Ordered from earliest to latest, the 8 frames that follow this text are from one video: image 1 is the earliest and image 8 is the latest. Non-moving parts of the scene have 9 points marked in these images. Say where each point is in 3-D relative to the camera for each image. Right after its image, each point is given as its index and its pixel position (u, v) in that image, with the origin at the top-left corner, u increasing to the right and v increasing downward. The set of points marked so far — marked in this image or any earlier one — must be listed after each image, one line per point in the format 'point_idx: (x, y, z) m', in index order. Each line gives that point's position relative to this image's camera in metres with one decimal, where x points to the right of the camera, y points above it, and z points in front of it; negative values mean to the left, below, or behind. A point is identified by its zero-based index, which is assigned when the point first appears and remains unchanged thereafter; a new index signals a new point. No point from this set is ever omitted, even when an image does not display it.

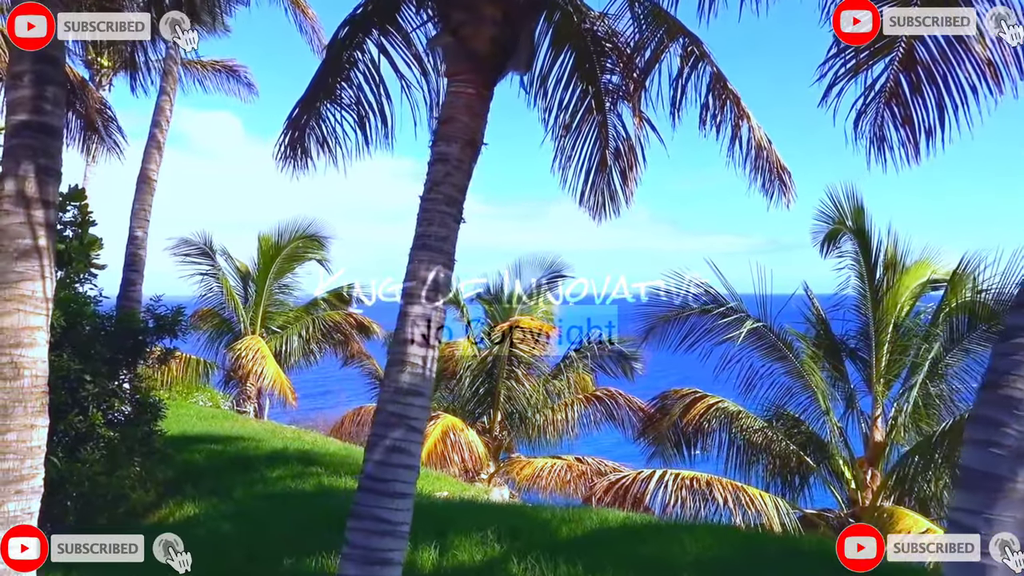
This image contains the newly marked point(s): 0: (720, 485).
0: (+2.5, -2.3, +9.7) m
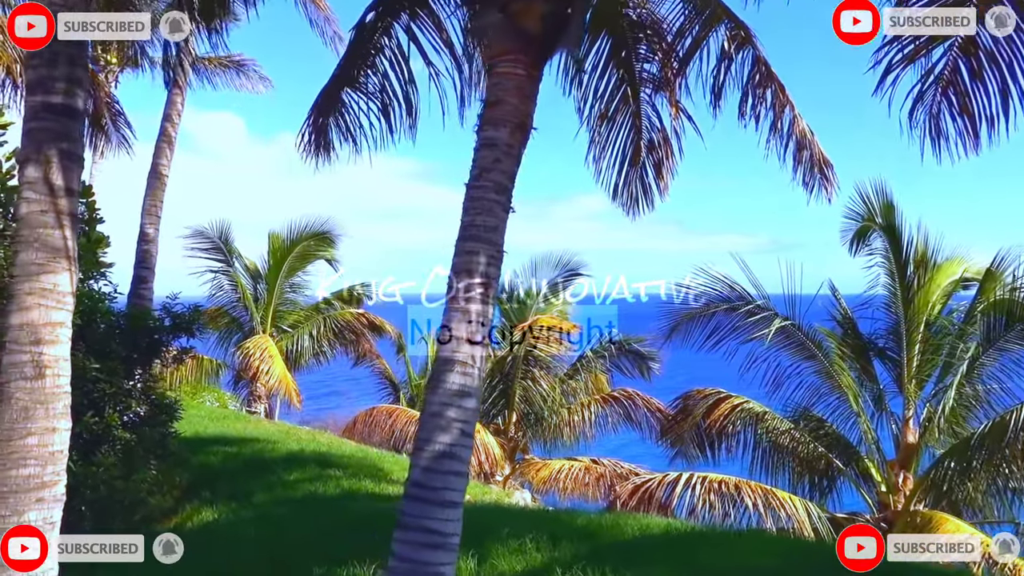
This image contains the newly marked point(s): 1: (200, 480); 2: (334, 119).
0: (+2.7, -2.3, +9.5) m
1: (-3.1, -1.9, +8.2) m
2: (-1.3, +1.4, +6.9) m
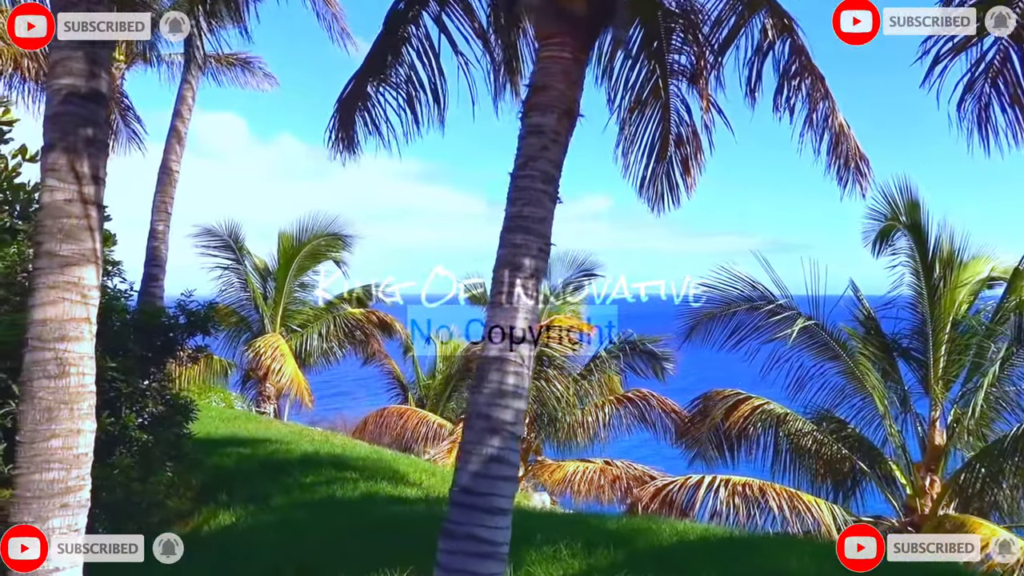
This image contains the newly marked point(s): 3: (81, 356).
0: (+2.9, -2.3, +9.3) m
1: (-2.9, -1.9, +8.0) m
2: (-1.1, +1.4, +6.7) m
3: (-1.8, -0.3, +3.5) m
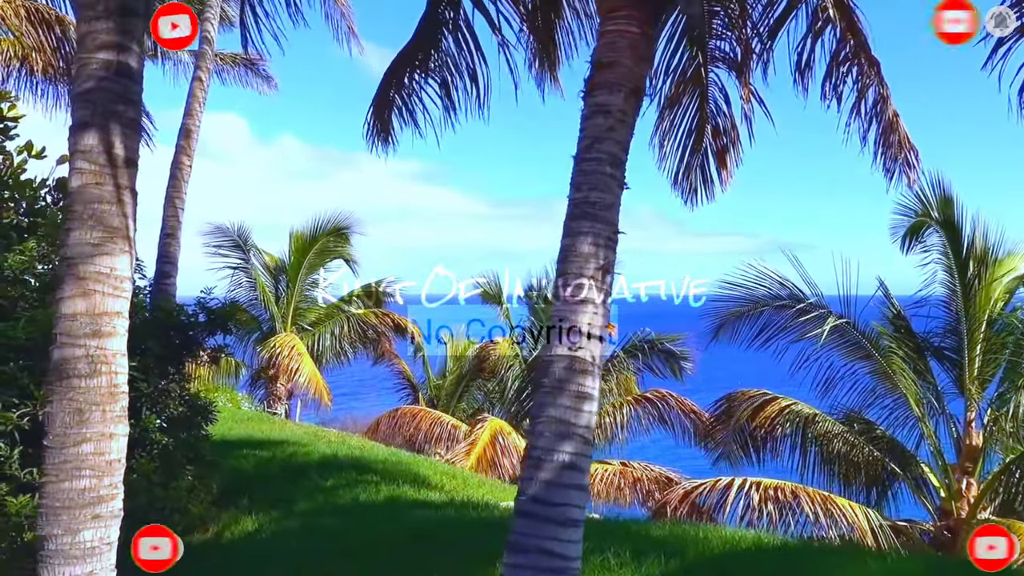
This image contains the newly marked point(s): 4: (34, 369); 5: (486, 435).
0: (+3.2, -2.3, +9.0) m
1: (-2.6, -1.8, +7.7) m
2: (-0.8, +1.4, +6.5) m
3: (-1.6, -0.3, +3.2) m
4: (-3.1, -0.5, +5.3) m
5: (-0.4, -2.1, +11.8) m
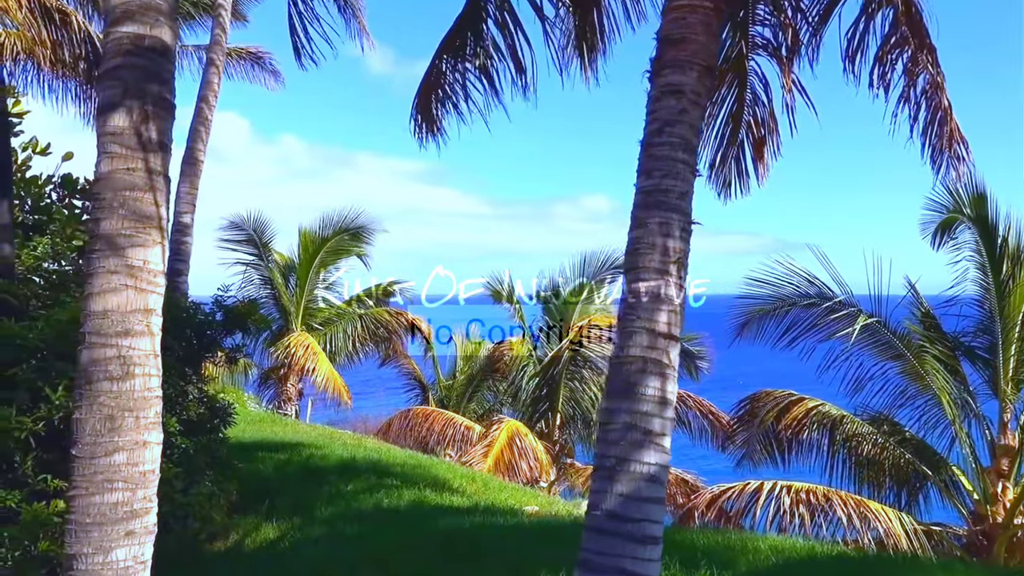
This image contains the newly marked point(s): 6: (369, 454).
0: (+3.5, -2.2, +8.7) m
1: (-2.3, -1.8, +7.5) m
2: (-0.6, +1.4, +6.2) m
3: (-1.3, -0.2, +3.0) m
4: (-2.8, -0.5, +5.1) m
5: (-0.1, -2.1, +11.5) m
6: (-1.7, -1.9, +9.5) m
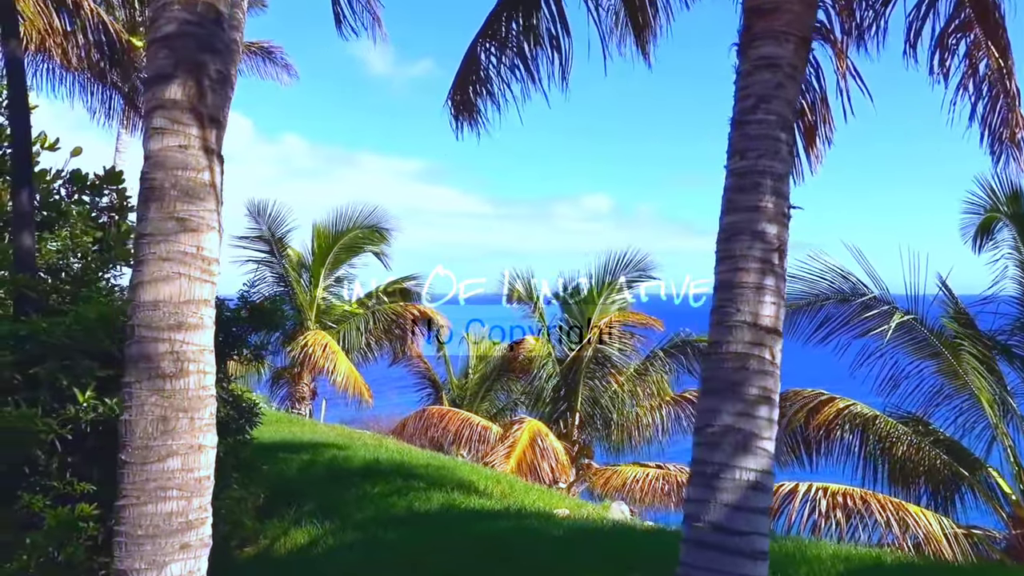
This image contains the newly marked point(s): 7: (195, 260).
0: (+3.7, -2.2, +8.5) m
1: (-2.0, -1.8, +7.2) m
2: (-0.3, +1.5, +5.9) m
3: (-1.0, -0.2, +2.7) m
4: (-2.5, -0.5, +4.8) m
5: (+0.2, -2.0, +11.3) m
6: (-1.4, -1.9, +9.2) m
7: (-1.0, +0.1, +2.7) m
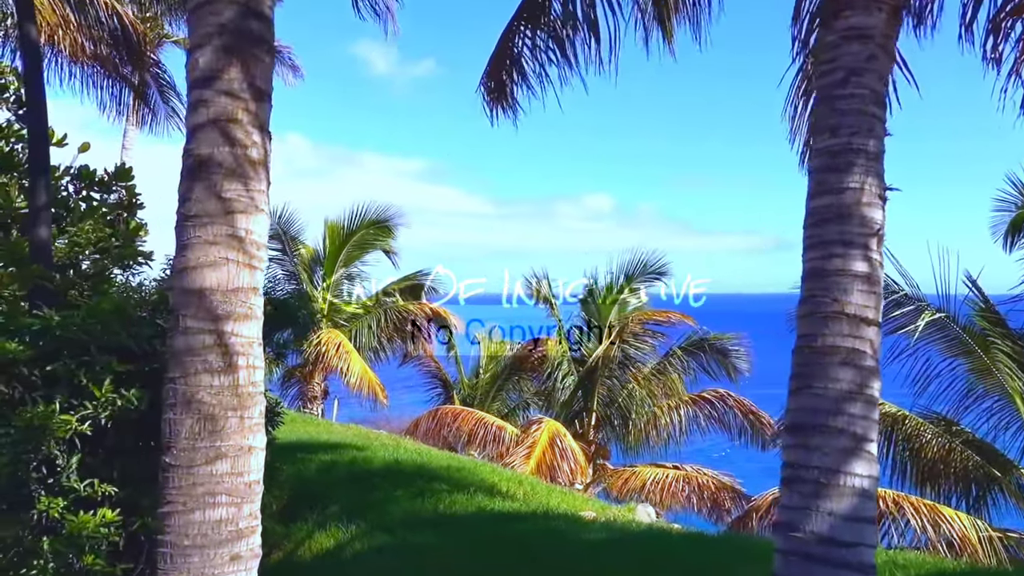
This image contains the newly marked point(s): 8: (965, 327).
0: (+4.0, -2.2, +8.2) m
1: (-1.8, -1.8, +7.0) m
2: (0.0, +1.5, +5.7) m
3: (-0.8, -0.2, +2.5) m
4: (-2.3, -0.4, +4.6) m
5: (+0.4, -2.0, +11.1) m
6: (-1.1, -1.8, +9.0) m
7: (-0.8, +0.1, +2.5) m
8: (+5.0, -0.4, +9.3) m
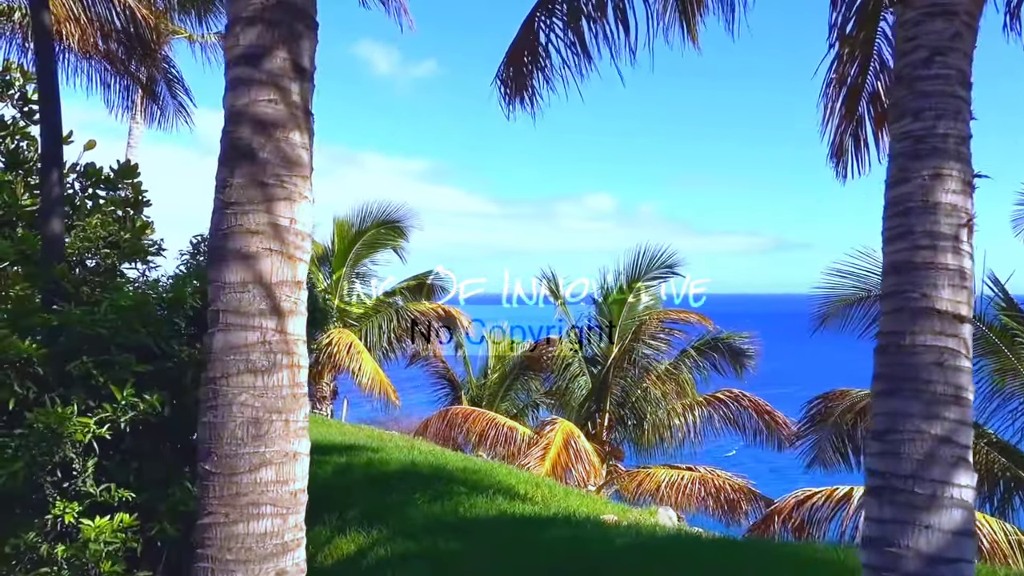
0: (+4.2, -2.1, +8.0) m
1: (-1.6, -1.7, +6.8) m
2: (+0.1, +1.5, +5.5) m
3: (-0.6, -0.2, +2.3) m
4: (-2.1, -0.4, +4.4) m
5: (+0.6, -2.0, +10.9) m
6: (-0.9, -1.8, +8.8) m
7: (-0.6, +0.1, +2.3) m
8: (+5.2, -0.4, +9.1) m
